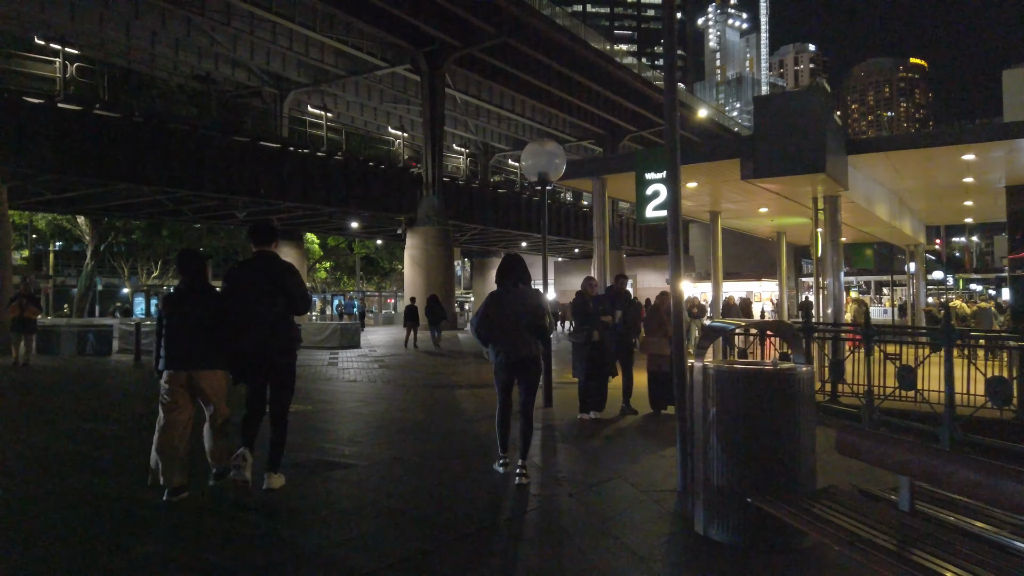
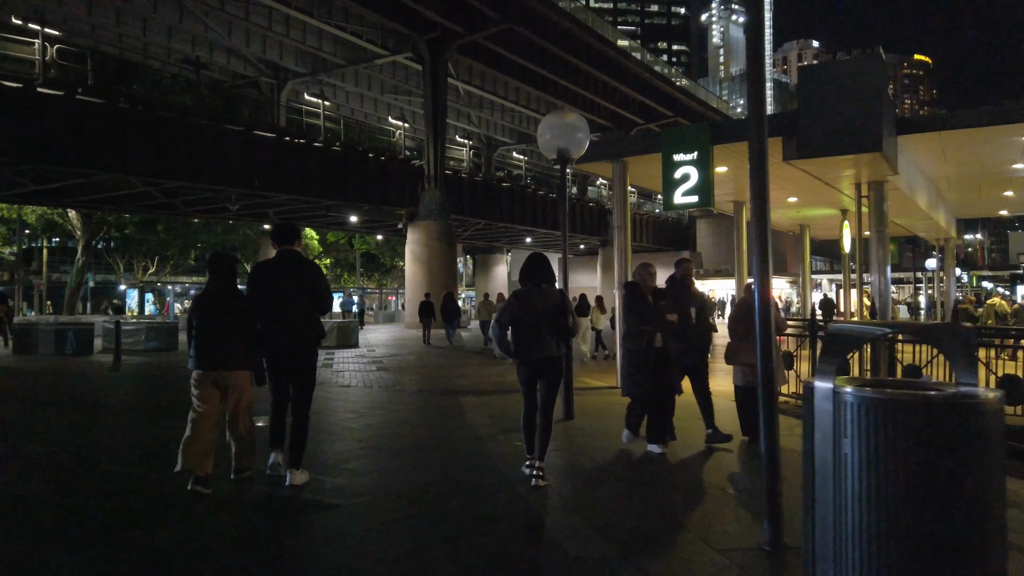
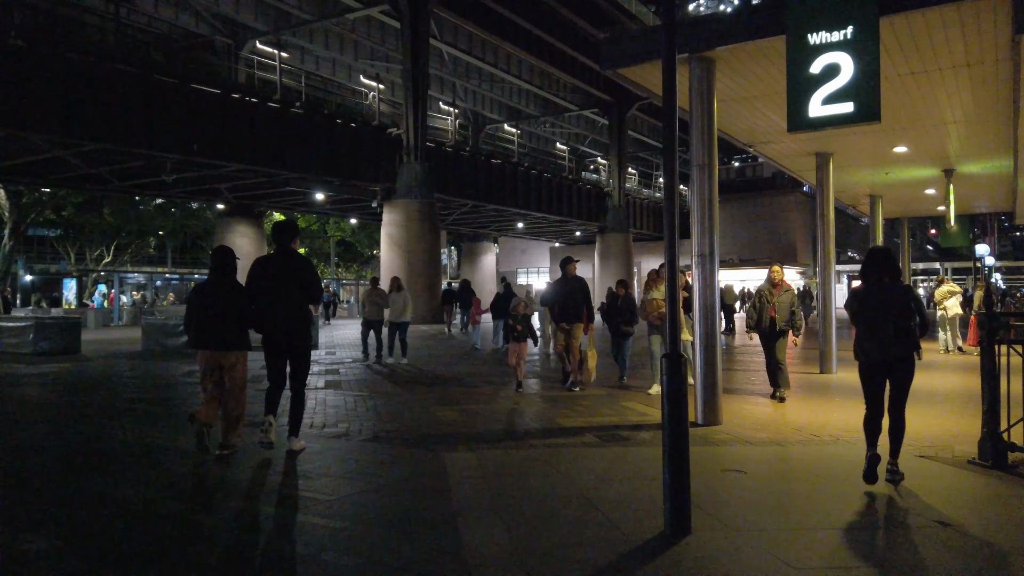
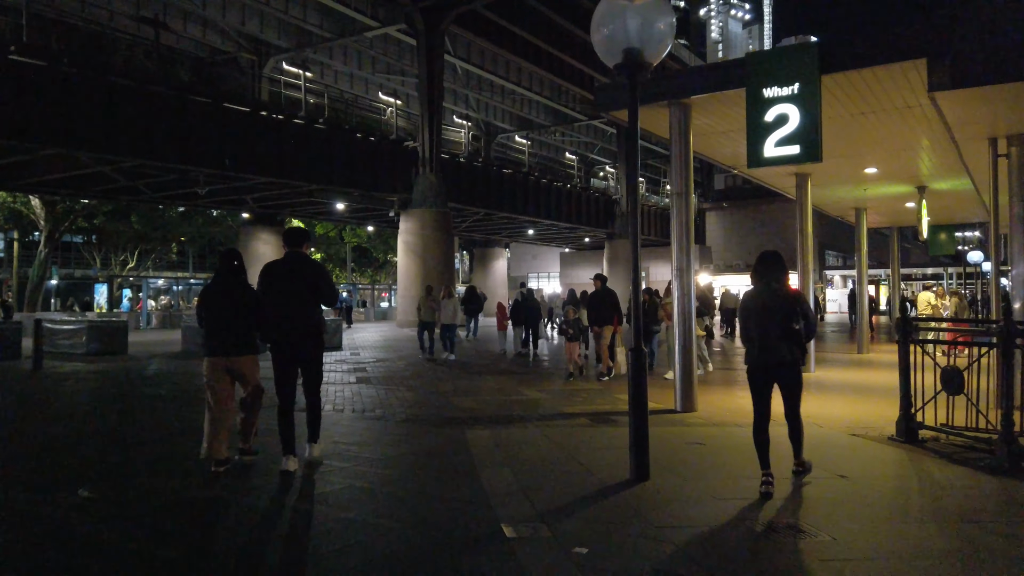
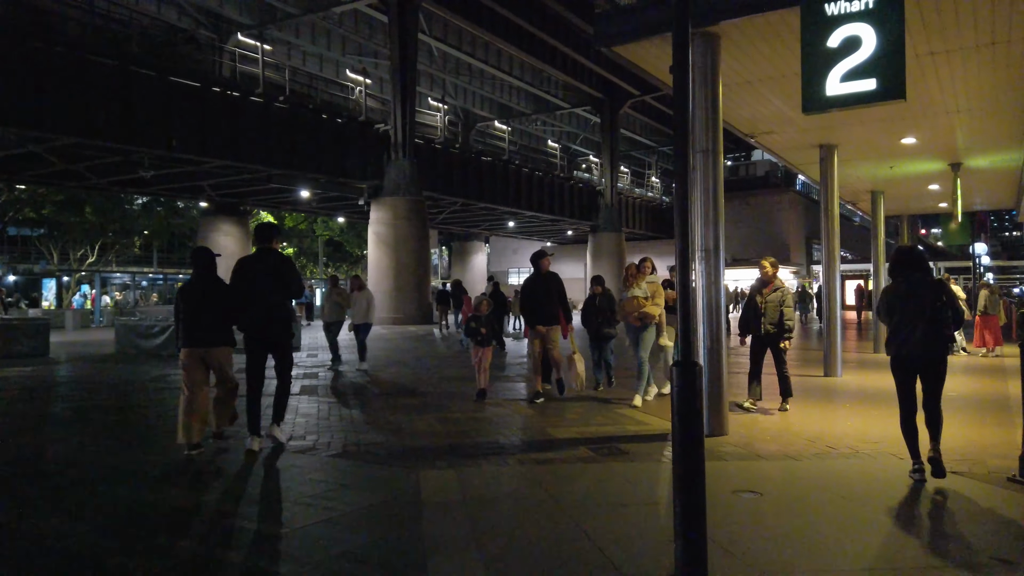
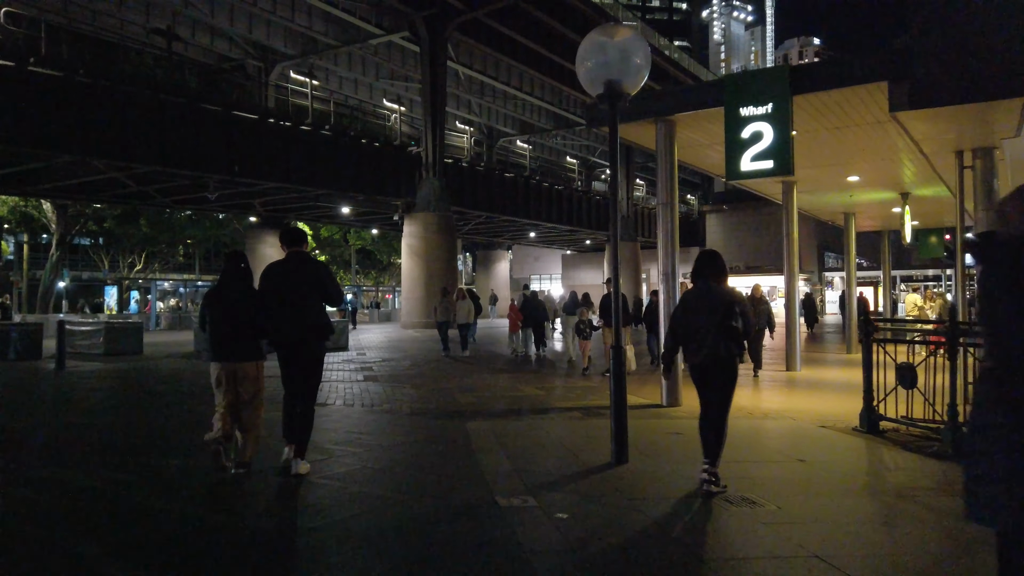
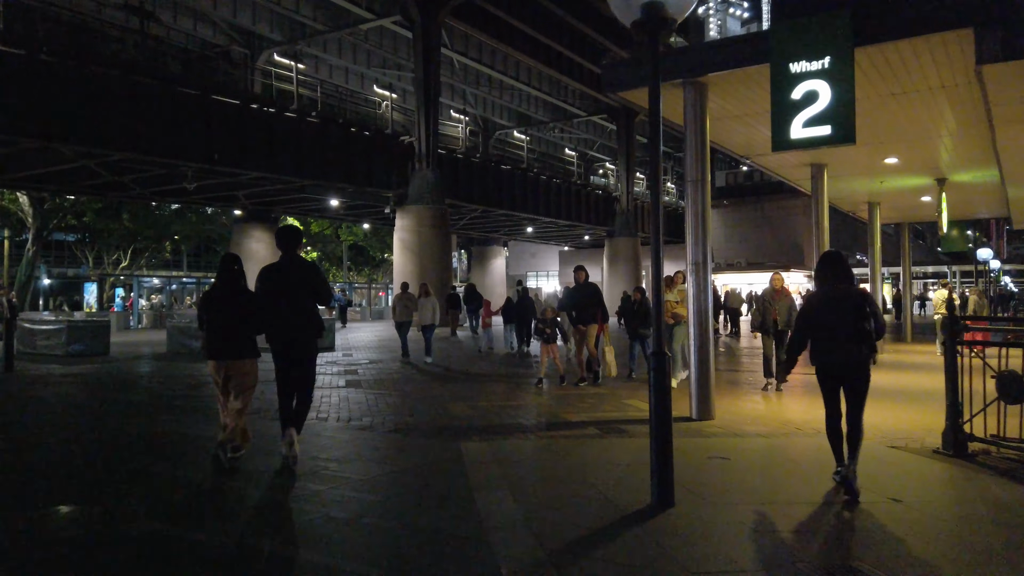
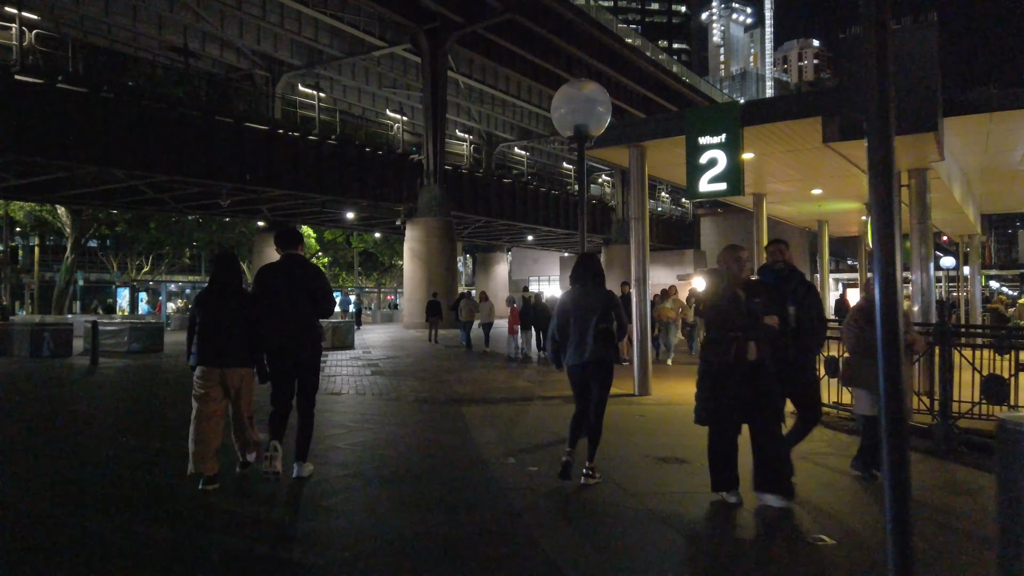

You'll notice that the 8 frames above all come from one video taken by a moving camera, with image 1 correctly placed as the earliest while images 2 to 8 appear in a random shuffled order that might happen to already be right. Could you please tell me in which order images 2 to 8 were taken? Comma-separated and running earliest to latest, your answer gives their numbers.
2, 8, 6, 4, 7, 3, 5
